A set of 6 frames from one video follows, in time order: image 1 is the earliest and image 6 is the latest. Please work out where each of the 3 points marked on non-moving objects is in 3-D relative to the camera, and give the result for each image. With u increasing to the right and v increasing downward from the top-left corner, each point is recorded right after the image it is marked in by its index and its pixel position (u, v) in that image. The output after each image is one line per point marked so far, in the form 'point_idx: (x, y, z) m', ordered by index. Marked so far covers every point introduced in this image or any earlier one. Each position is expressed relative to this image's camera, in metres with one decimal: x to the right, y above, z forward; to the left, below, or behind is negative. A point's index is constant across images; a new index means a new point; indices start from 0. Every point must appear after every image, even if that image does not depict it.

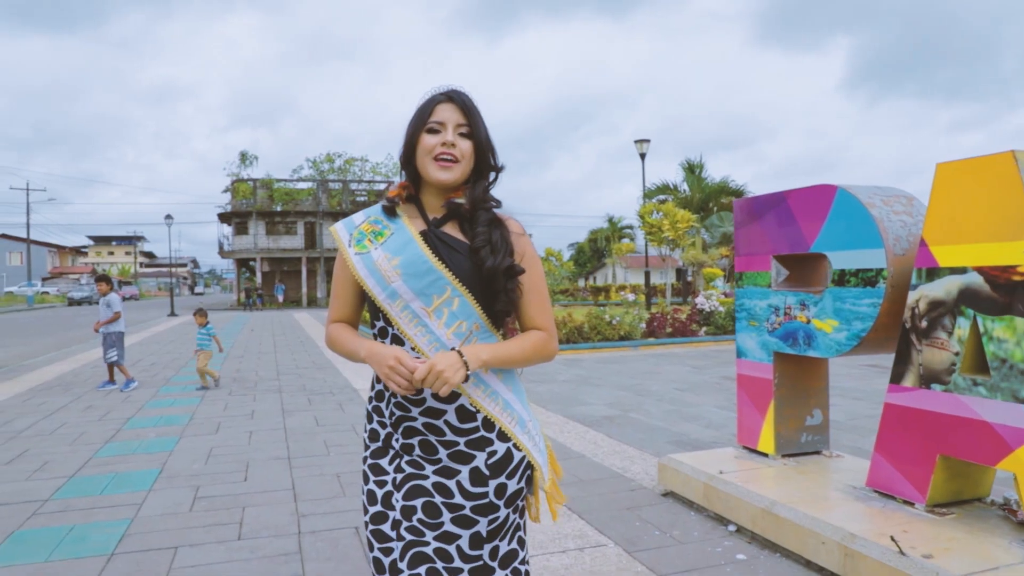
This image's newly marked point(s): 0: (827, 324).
0: (+1.3, -0.2, +3.7) m
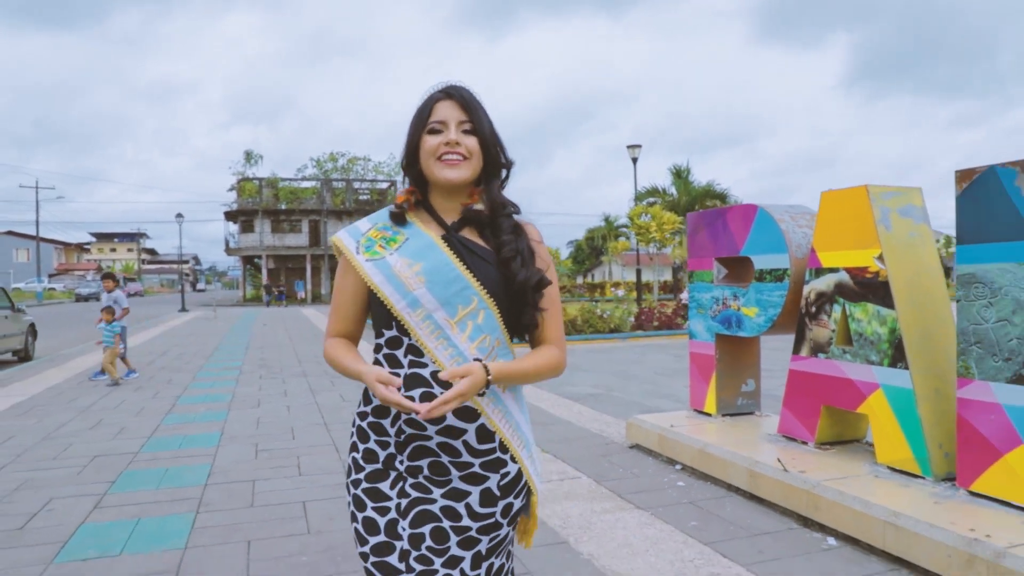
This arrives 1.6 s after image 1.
0: (+1.3, -0.1, +4.8) m
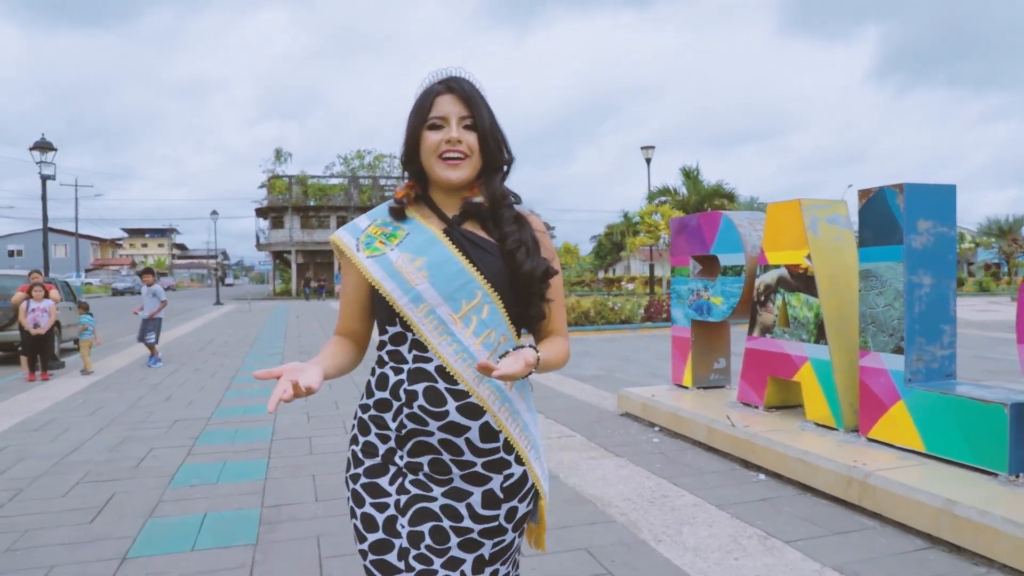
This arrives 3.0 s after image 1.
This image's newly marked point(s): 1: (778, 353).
0: (+1.4, -0.1, +5.8) m
1: (+1.6, -0.4, +5.1) m
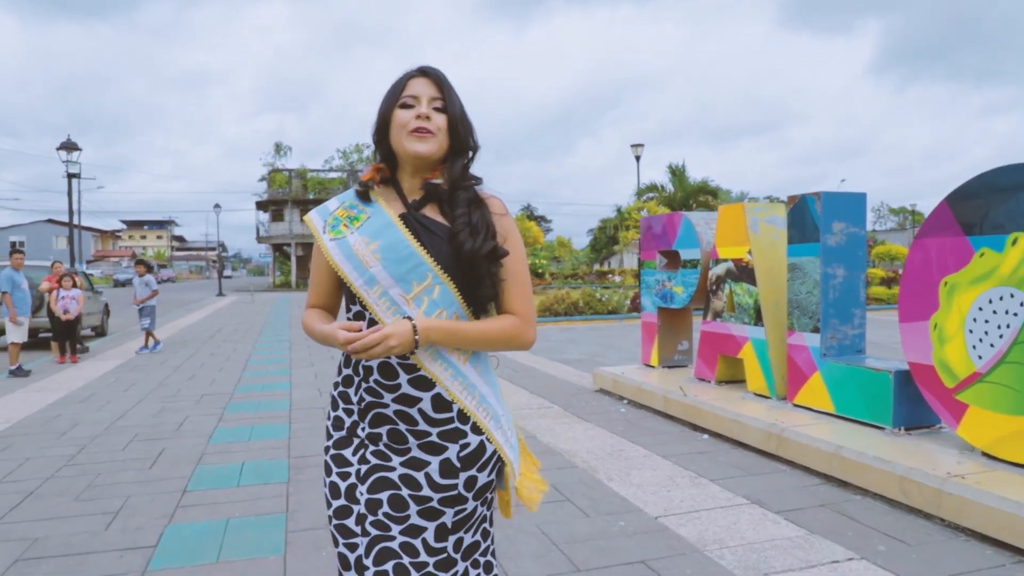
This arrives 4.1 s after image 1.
0: (+1.3, 0.0, +6.7) m
1: (+1.5, -0.3, +6.0) m
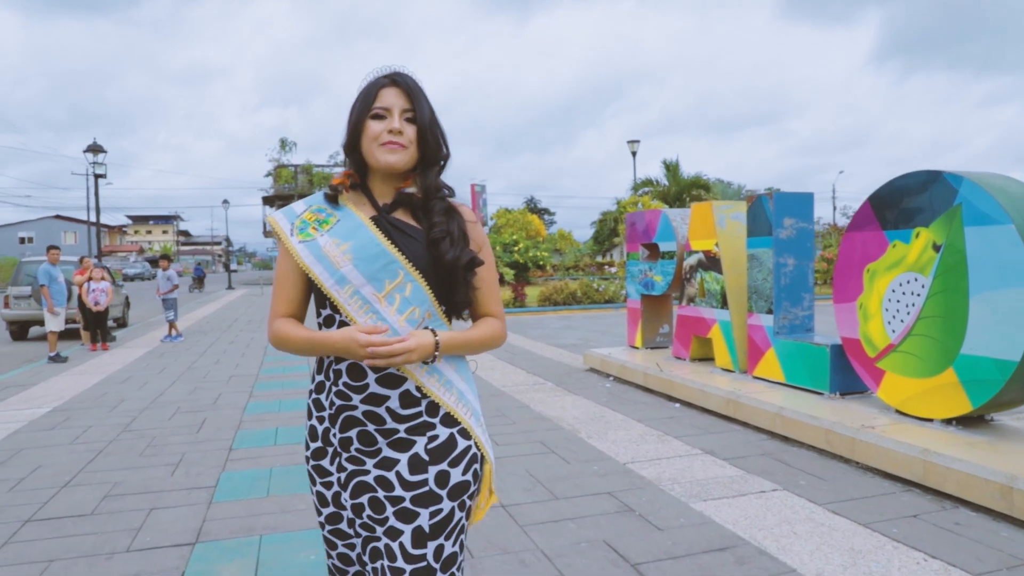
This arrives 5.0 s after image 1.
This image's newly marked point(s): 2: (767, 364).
0: (+1.3, +0.1, +7.5) m
1: (+1.5, -0.2, +6.8) m
2: (+1.7, -0.5, +5.9) m
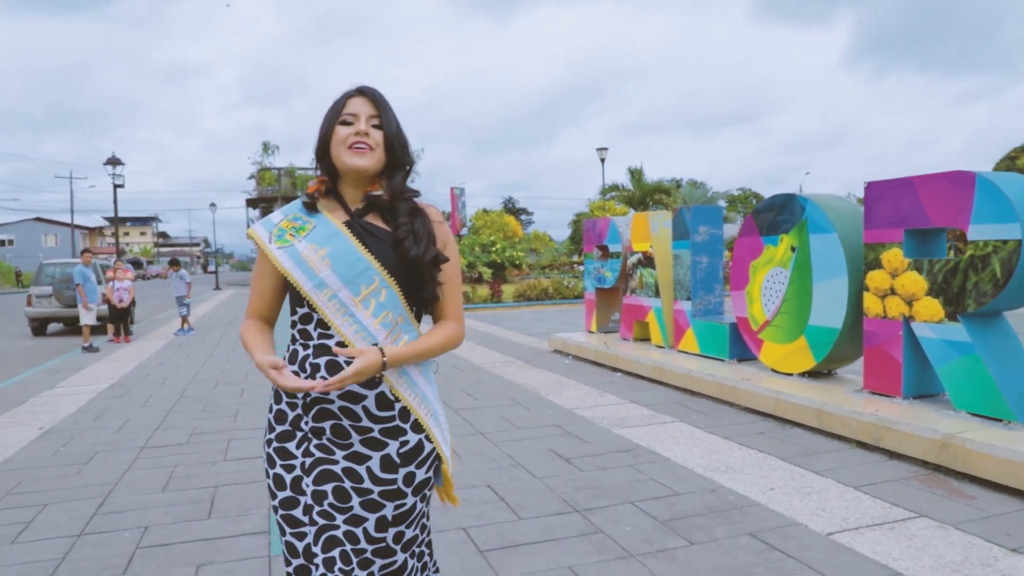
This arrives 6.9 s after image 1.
0: (+1.0, +0.1, +9.1) m
1: (+1.2, -0.2, +8.4) m
2: (+1.5, -0.4, +7.5) m
